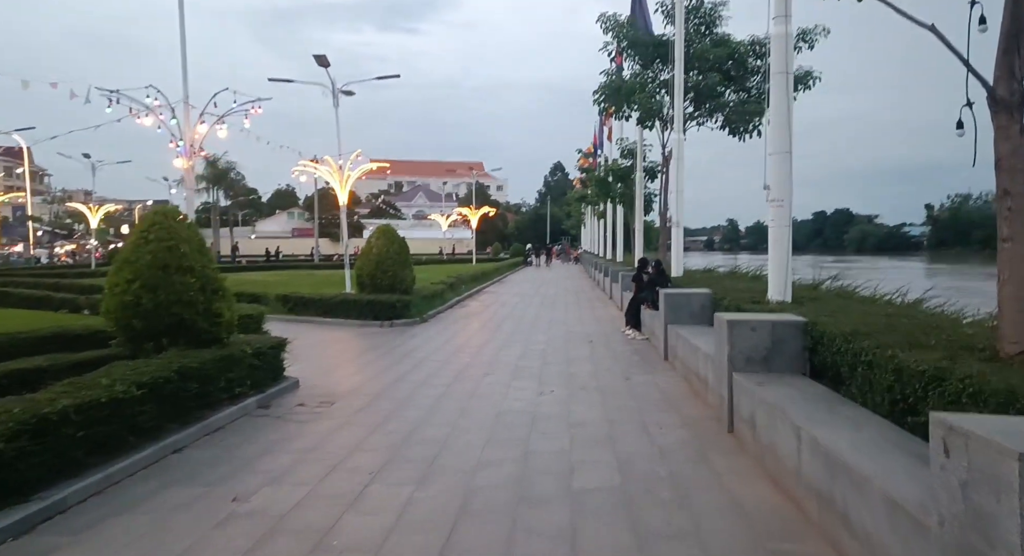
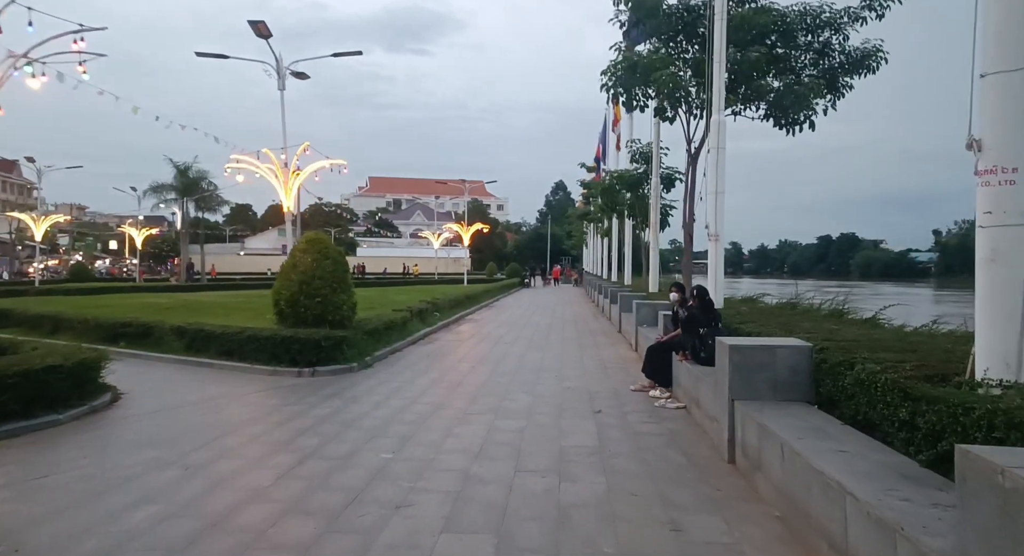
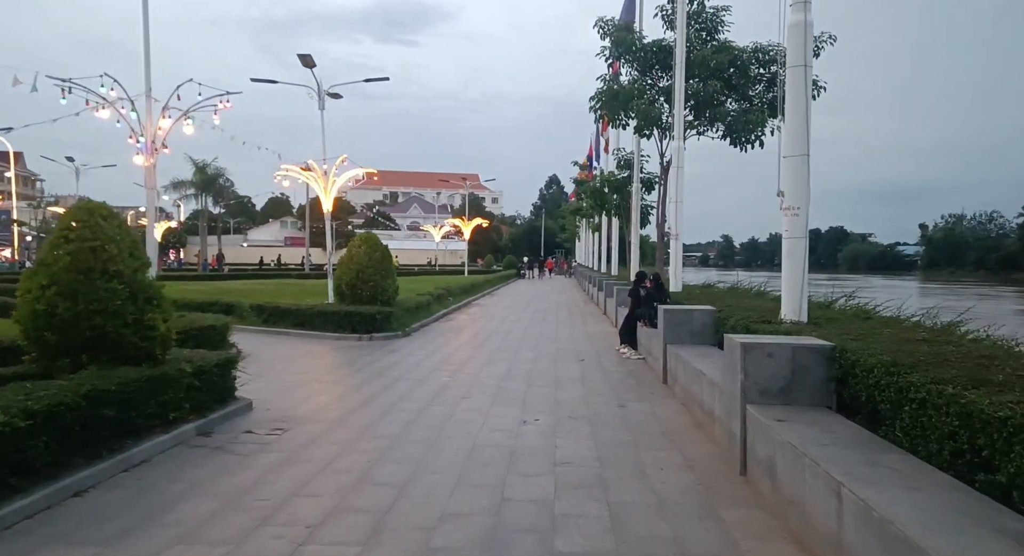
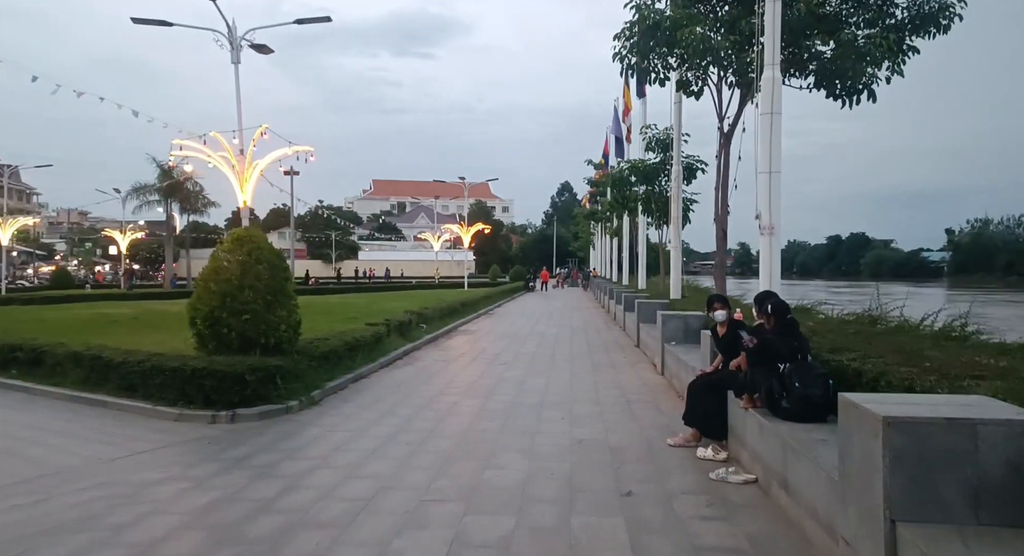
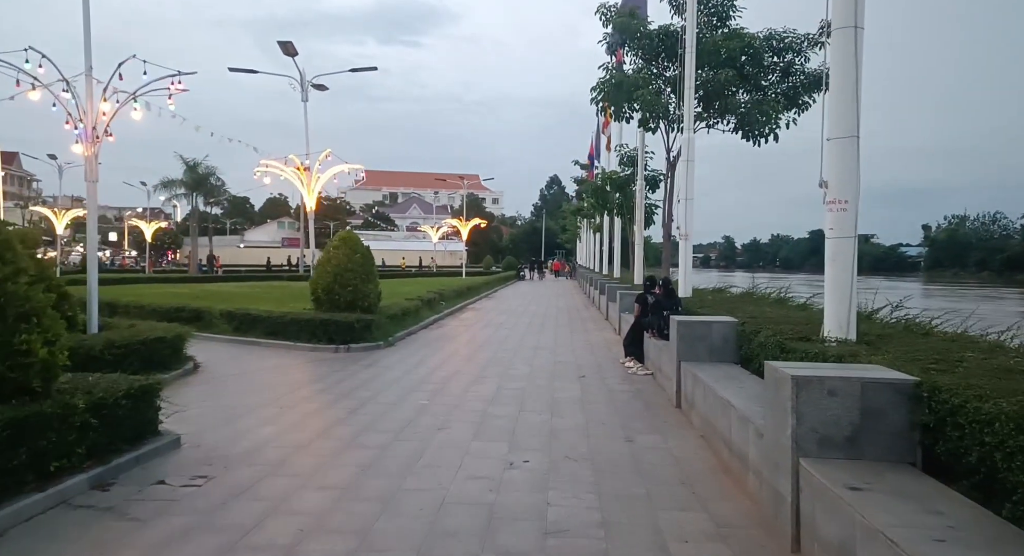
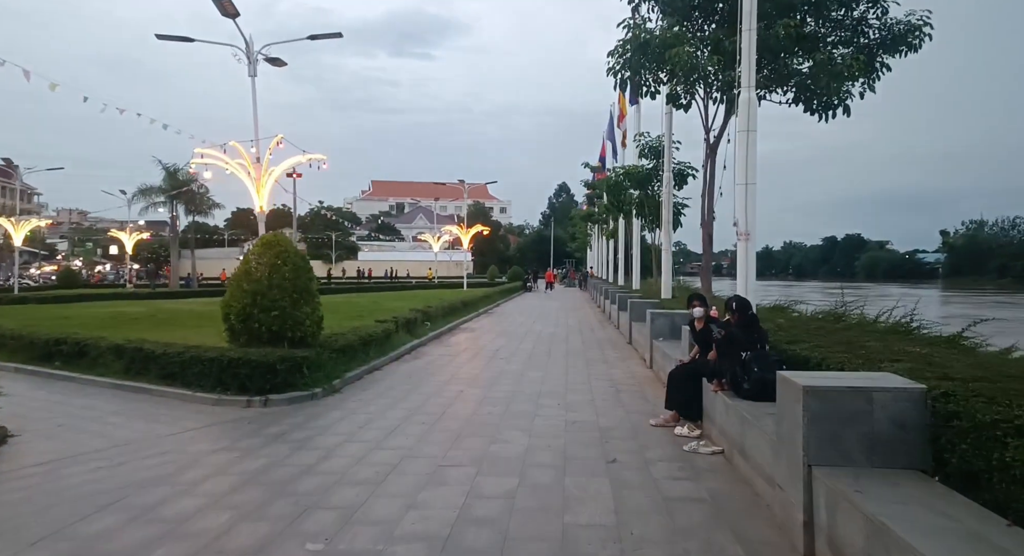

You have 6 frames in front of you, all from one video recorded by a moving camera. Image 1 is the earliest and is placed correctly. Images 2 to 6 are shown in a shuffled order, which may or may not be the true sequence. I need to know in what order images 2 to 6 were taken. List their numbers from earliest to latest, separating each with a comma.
3, 5, 2, 6, 4
